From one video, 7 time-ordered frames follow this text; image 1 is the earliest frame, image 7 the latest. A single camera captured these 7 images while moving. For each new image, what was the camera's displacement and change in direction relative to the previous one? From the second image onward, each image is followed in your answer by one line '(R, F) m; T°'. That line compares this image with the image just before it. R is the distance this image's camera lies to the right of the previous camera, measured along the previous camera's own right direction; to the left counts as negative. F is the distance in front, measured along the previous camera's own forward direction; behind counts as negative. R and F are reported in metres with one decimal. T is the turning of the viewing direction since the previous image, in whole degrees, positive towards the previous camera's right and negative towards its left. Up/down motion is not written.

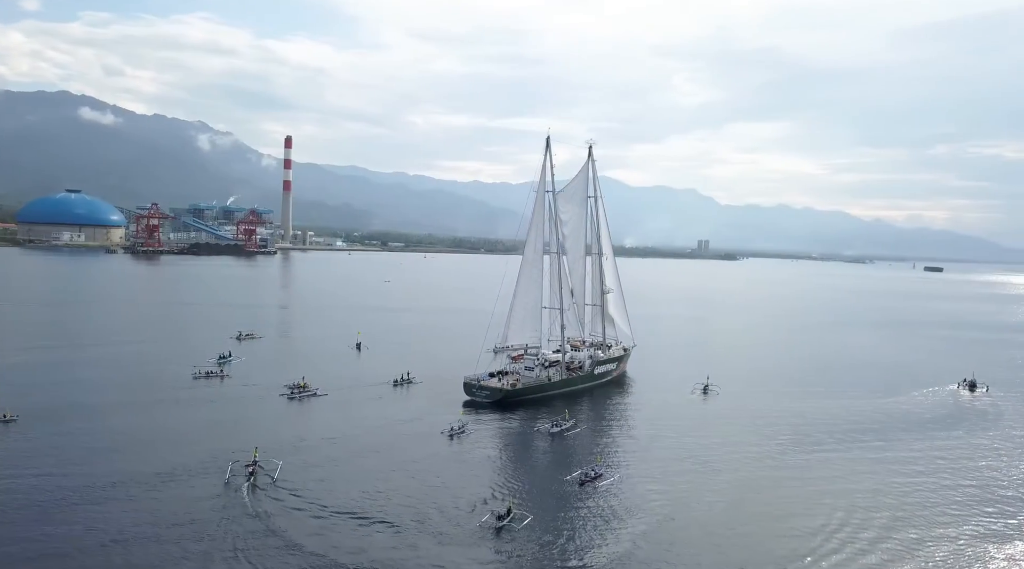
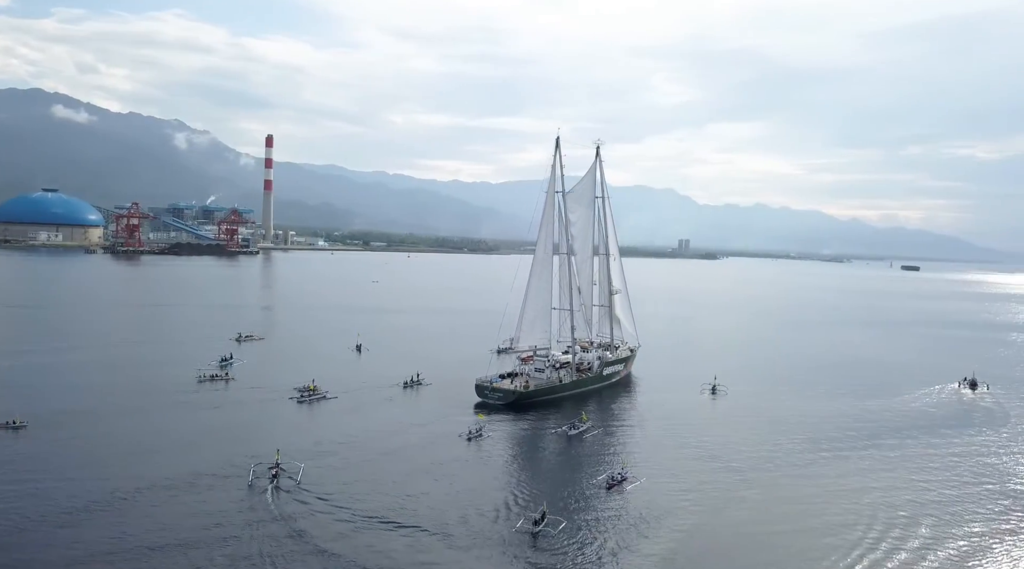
(-1.2, +0.2) m; +2°
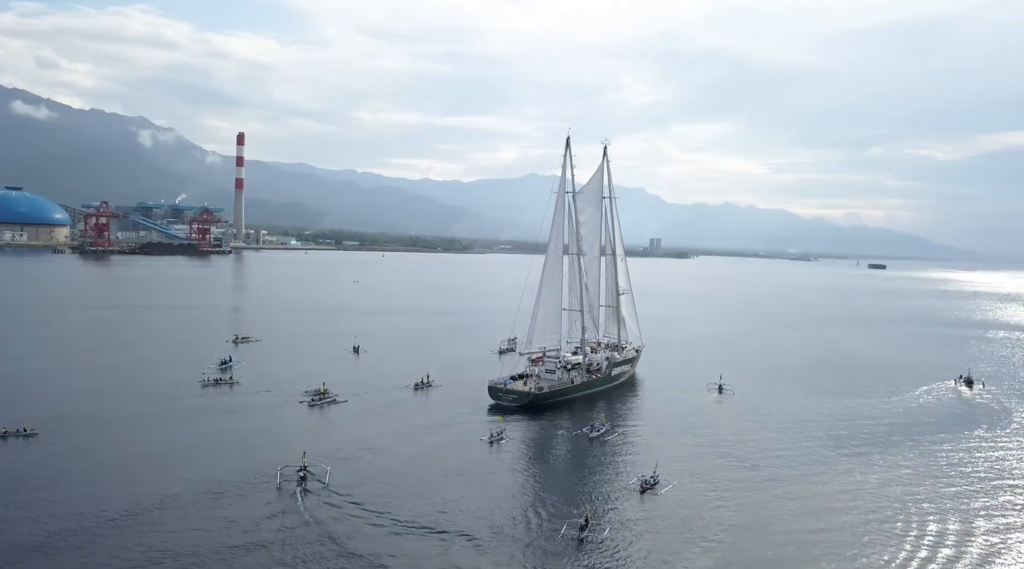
(-1.7, +0.3) m; +2°
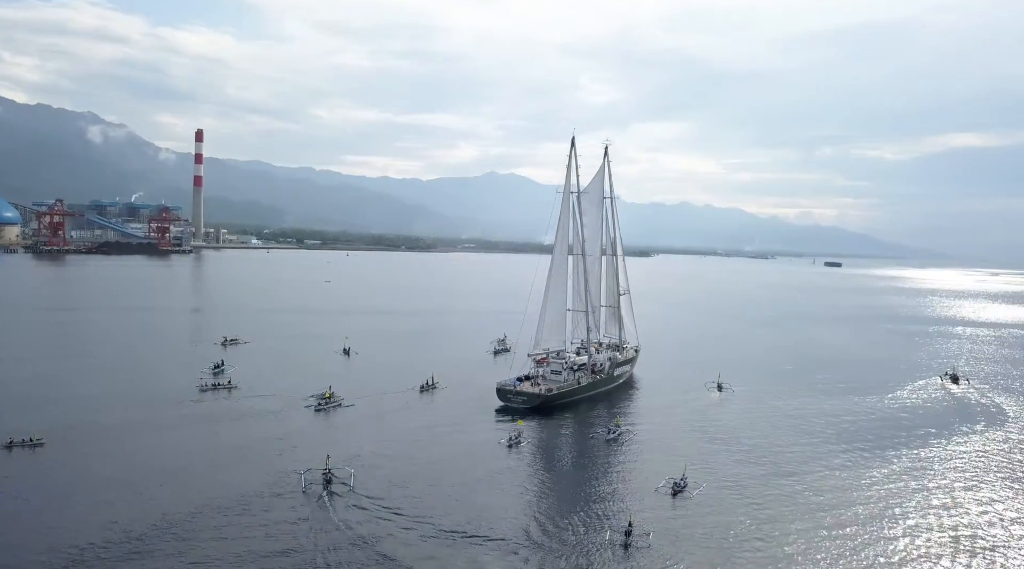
(-1.9, +0.3) m; +3°
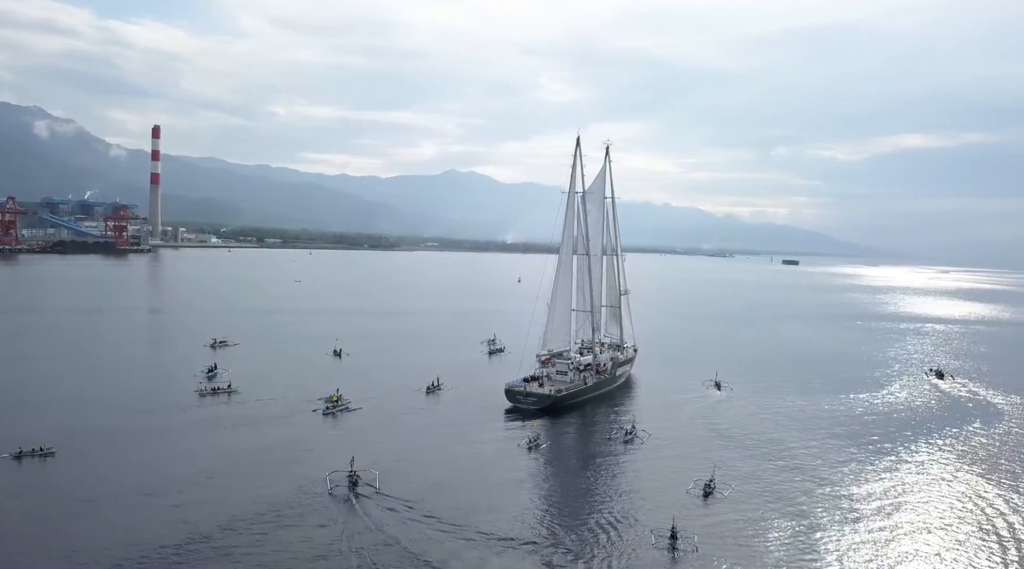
(-1.9, +0.3) m; +3°
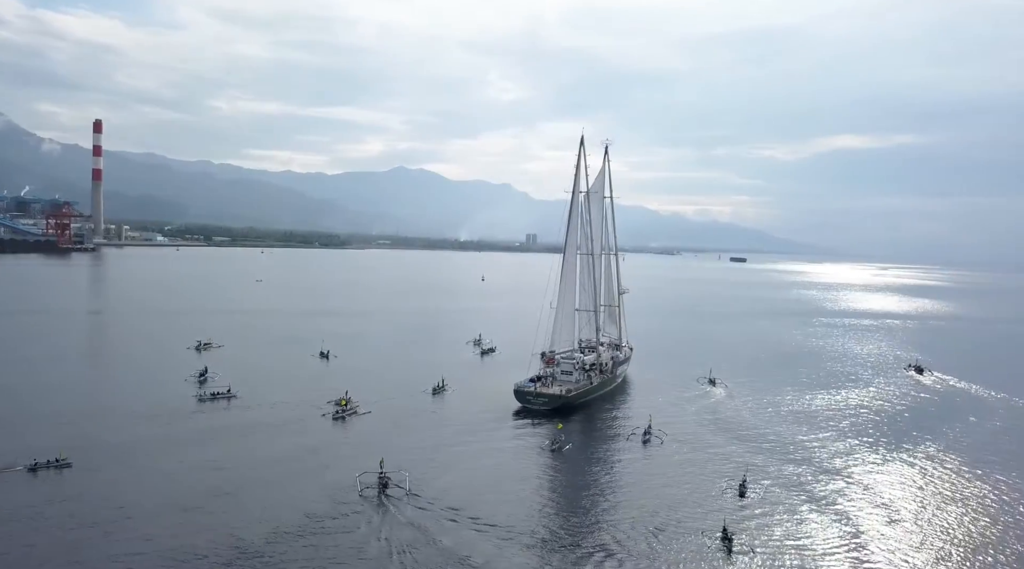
(-2.3, +0.3) m; +4°
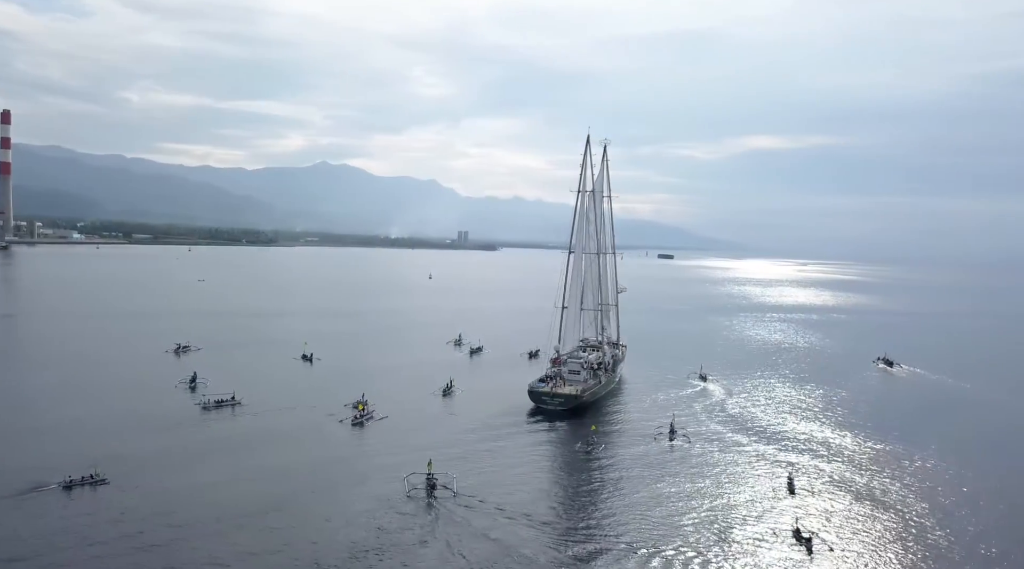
(-3.3, +0.5) m; +6°
